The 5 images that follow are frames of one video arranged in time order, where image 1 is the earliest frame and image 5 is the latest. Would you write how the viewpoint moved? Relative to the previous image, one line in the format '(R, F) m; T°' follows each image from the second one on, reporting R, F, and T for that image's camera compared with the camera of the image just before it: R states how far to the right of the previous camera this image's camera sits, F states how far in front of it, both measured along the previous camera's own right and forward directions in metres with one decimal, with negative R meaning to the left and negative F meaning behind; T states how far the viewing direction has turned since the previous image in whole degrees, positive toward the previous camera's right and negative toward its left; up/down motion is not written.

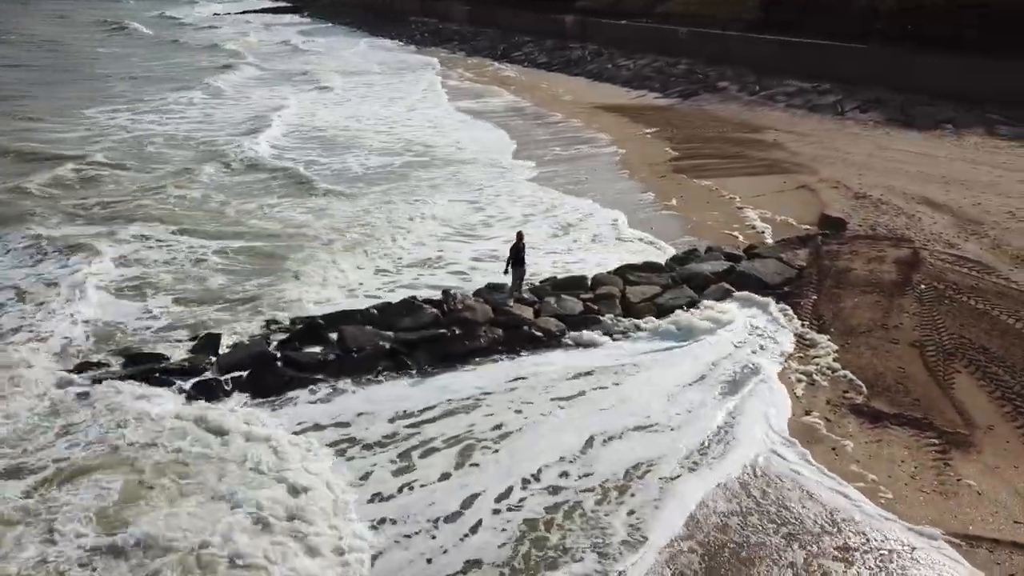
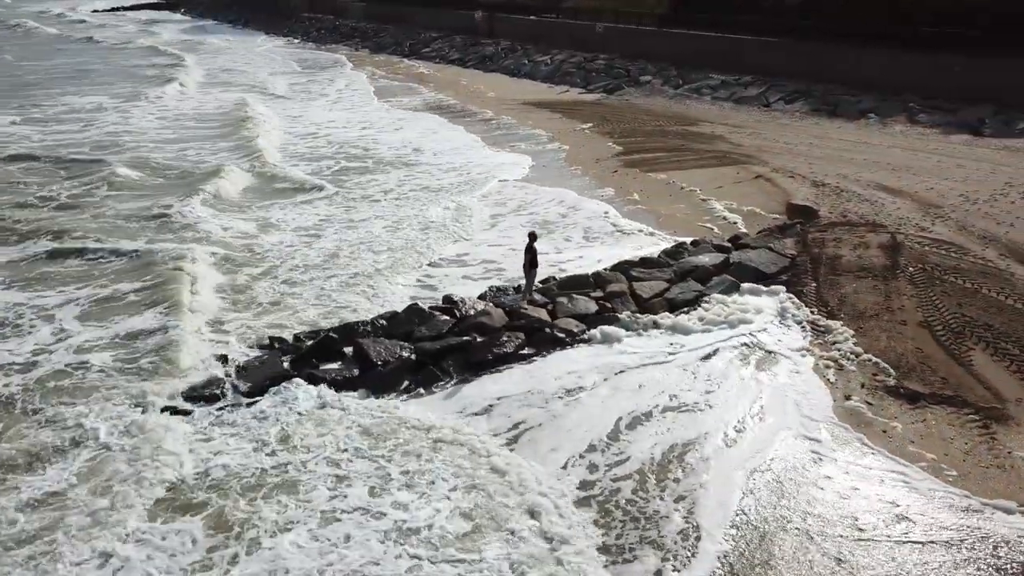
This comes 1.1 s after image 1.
(-1.2, +0.3) m; +8°
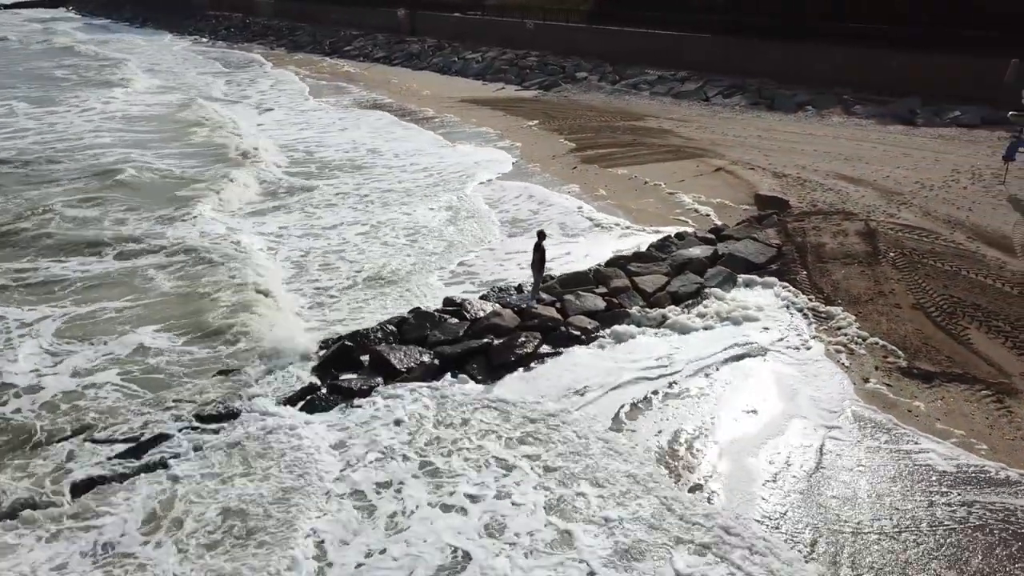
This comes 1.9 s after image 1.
(-1.0, +0.1) m; +6°
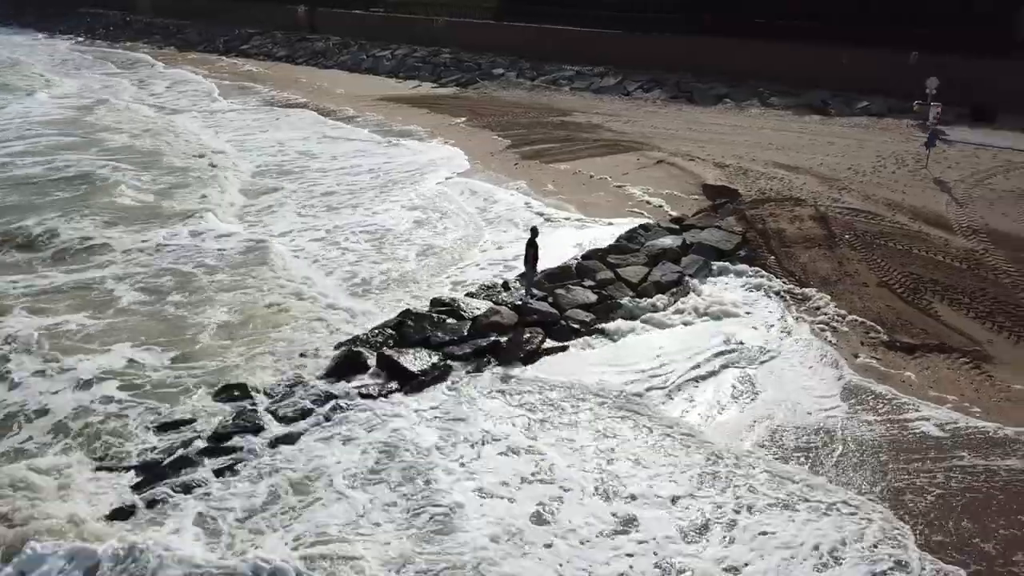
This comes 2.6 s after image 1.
(-1.0, +0.1) m; +8°
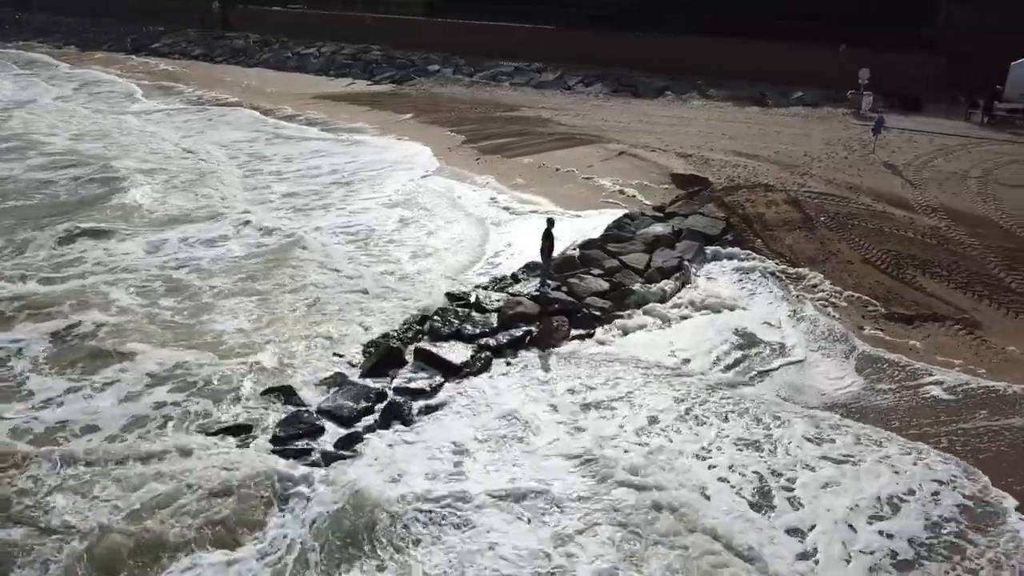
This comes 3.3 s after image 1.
(-1.1, 0.0) m; +7°
